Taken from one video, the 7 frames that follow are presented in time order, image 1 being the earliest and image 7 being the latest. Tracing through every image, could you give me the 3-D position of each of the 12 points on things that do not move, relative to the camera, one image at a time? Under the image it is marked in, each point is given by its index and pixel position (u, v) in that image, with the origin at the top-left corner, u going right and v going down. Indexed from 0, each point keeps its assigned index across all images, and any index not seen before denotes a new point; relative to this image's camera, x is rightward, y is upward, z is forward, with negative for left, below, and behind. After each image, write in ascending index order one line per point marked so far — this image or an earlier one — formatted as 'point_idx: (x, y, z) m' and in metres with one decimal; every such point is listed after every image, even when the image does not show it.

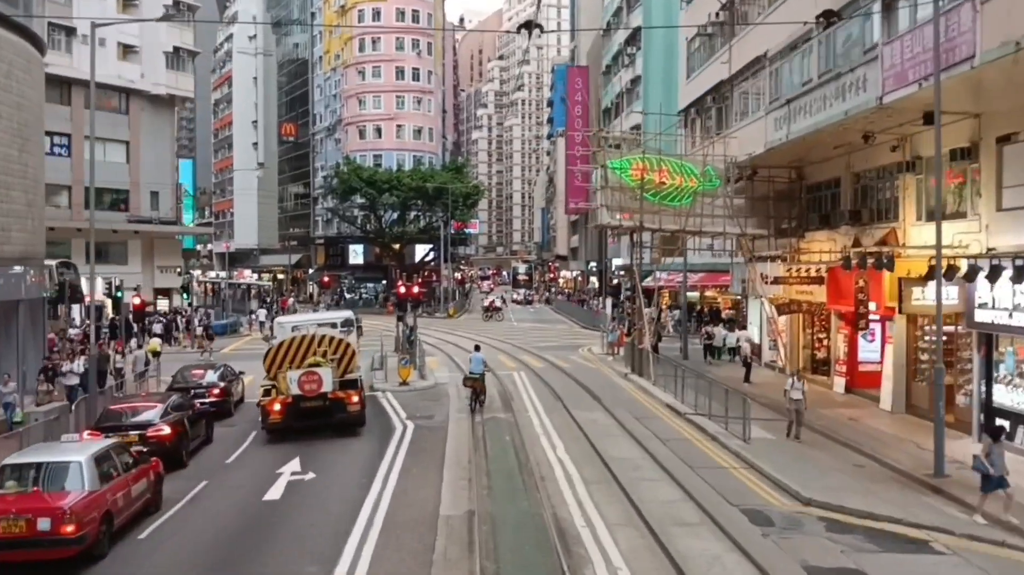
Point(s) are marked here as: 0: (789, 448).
0: (+4.9, -2.9, +18.3) m
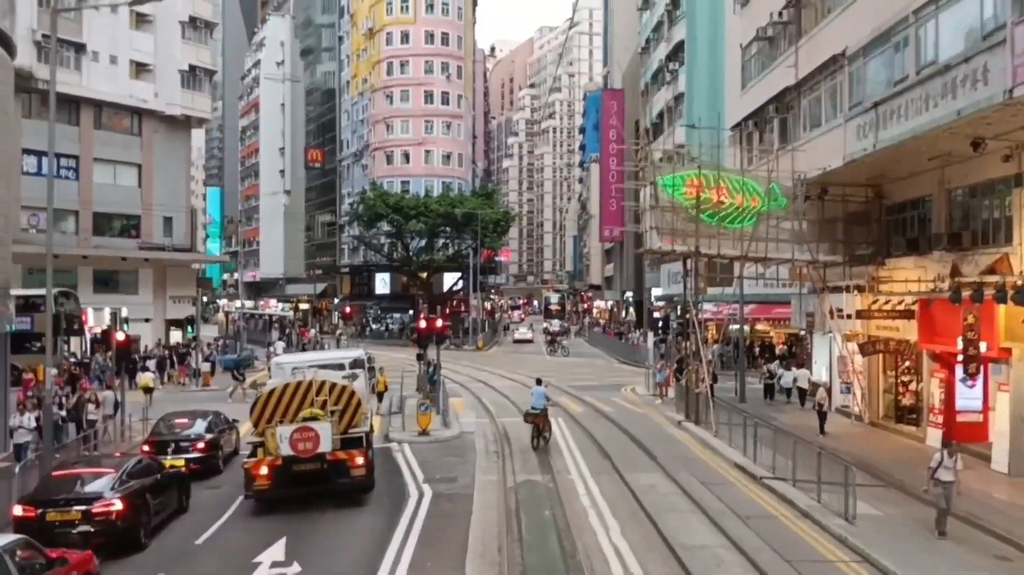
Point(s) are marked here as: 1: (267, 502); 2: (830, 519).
0: (+5.5, -3.4, +14.4) m
1: (-4.0, -3.5, +16.8) m
2: (+4.7, -3.4, +15.1) m
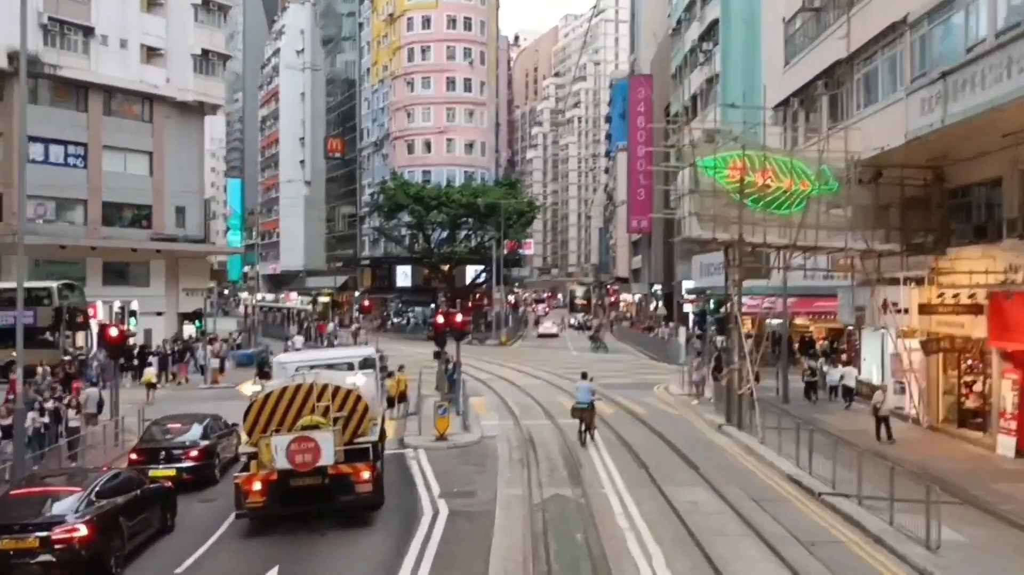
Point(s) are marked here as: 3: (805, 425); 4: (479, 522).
0: (+5.8, -3.3, +12.3) m
1: (-3.6, -3.4, +14.9) m
2: (+5.0, -3.3, +13.0) m
3: (+5.2, -2.4, +18.1) m
4: (-0.5, -3.4, +14.7) m
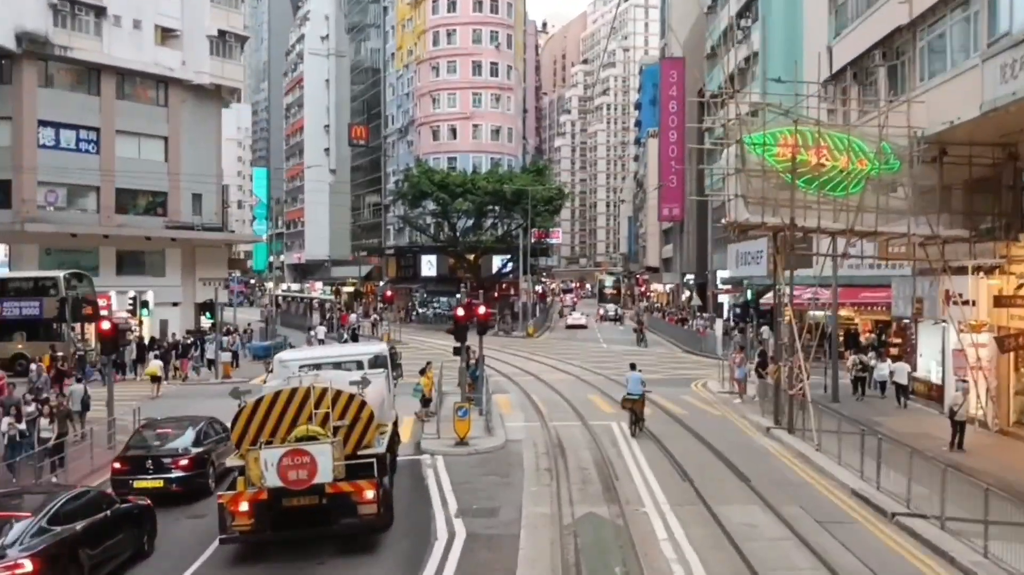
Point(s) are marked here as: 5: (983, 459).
0: (+6.1, -3.2, +10.1) m
1: (-3.3, -3.3, +13.0) m
2: (+5.3, -3.2, +10.9) m
3: (+5.6, -2.3, +16.0) m
4: (-0.1, -3.2, +12.8) m
5: (+8.5, -3.1, +18.5) m
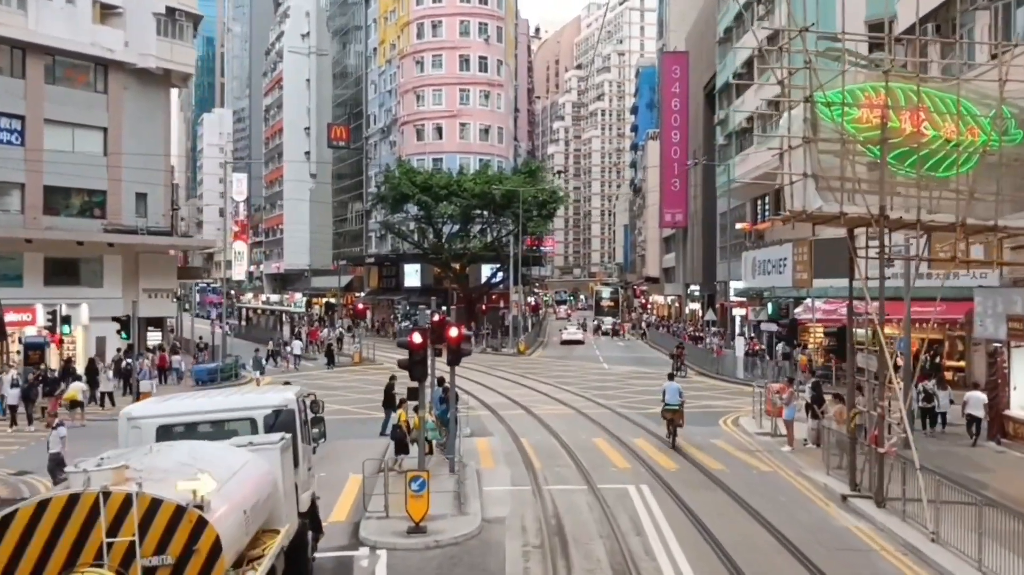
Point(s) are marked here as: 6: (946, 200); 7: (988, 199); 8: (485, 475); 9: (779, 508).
0: (+5.9, -3.3, +4.3) m
1: (-3.5, -3.4, +7.1) m
2: (+5.1, -3.3, +5.0) m
3: (+5.3, -2.4, +10.1) m
4: (-0.4, -3.4, +6.8) m
5: (+8.2, -3.3, +12.7) m
6: (+6.5, +1.3, +15.5) m
7: (+7.2, +1.4, +15.6) m
8: (-0.5, -3.3, +17.9) m
9: (+4.1, -3.4, +15.7) m
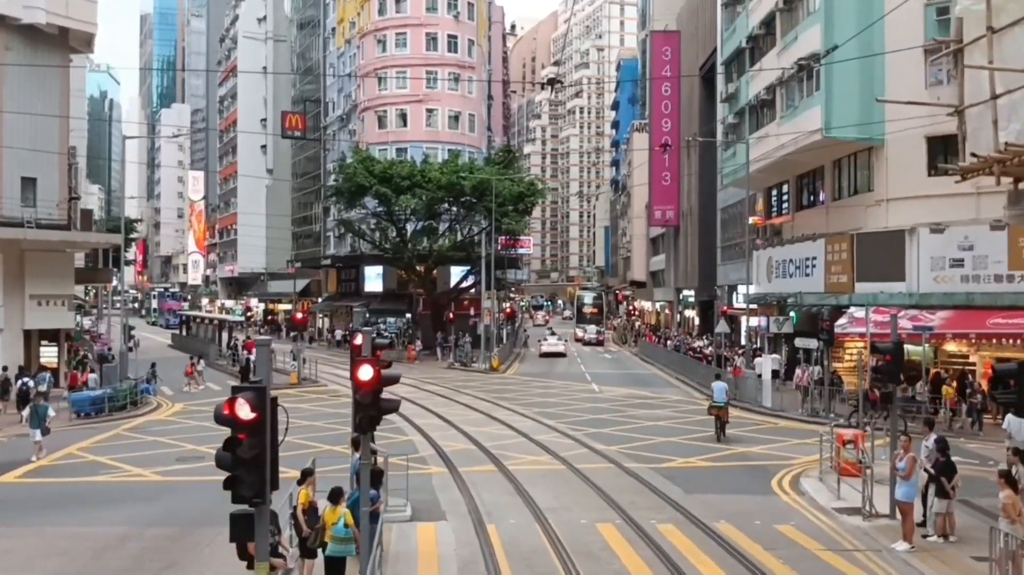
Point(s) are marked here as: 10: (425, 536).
0: (+5.8, -3.3, -3.0) m
1: (-3.7, -3.4, -0.4) m
2: (+5.0, -3.3, -2.3) m
3: (+5.1, -2.5, +2.8) m
4: (-0.6, -3.4, -0.6) m
5: (+7.9, -3.3, +5.4) m
6: (+6.1, +1.3, +8.2) m
7: (+6.8, +1.3, +8.3) m
8: (-0.9, -3.3, +10.5) m
9: (+3.7, -3.4, +8.3) m
10: (-1.1, -3.3, +13.6) m
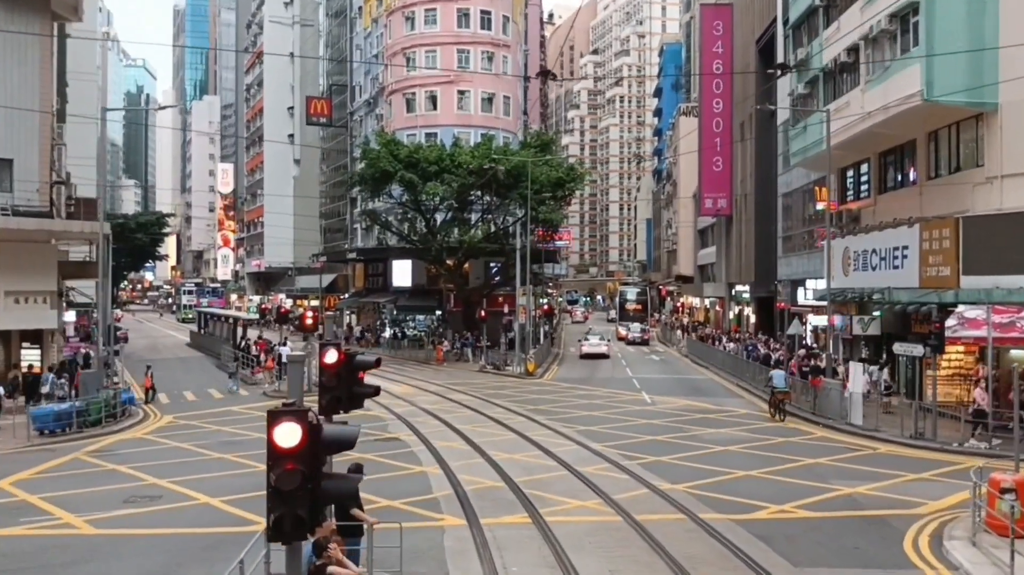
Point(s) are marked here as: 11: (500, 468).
0: (+5.5, -3.3, -7.7) m
1: (-3.9, -3.4, -4.8) m
2: (+4.7, -3.3, -7.0) m
3: (+5.0, -2.5, -1.9) m
4: (-0.7, -3.4, -5.1) m
5: (+7.9, -3.3, +0.7) m
6: (+6.3, +1.3, +3.4) m
7: (+6.9, +1.3, +3.6) m
8: (-0.7, -3.3, +6.0) m
9: (+3.8, -3.4, +3.7) m
10: (-0.7, -3.2, +9.2) m
11: (-0.2, -3.2, +18.4) m
